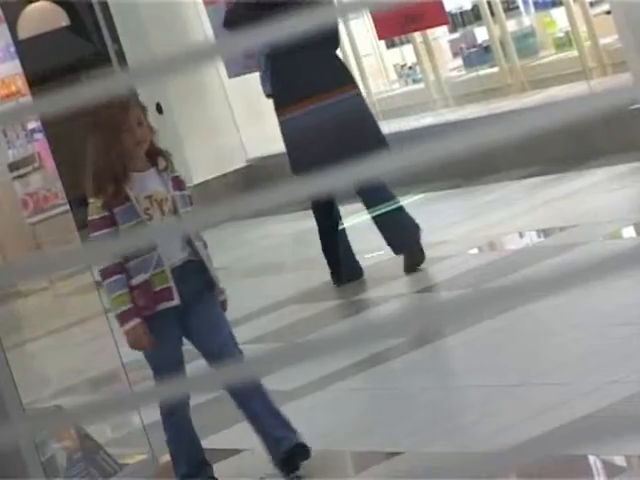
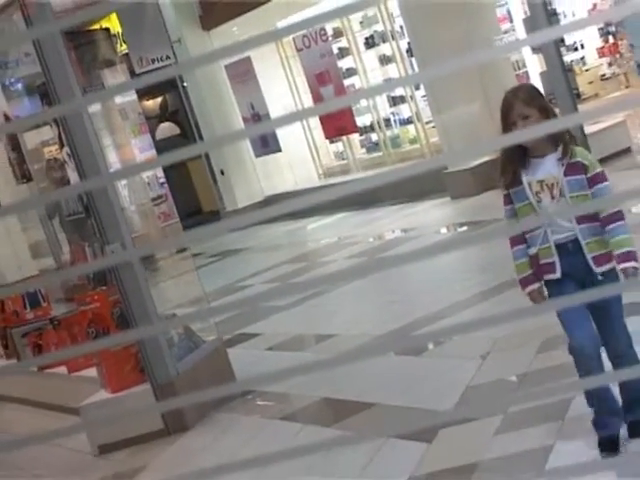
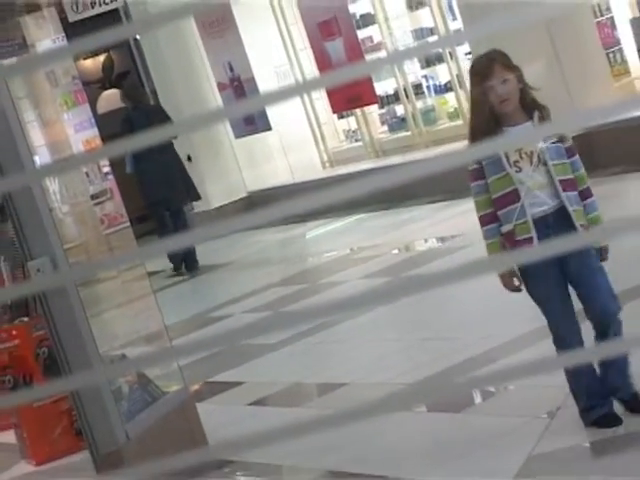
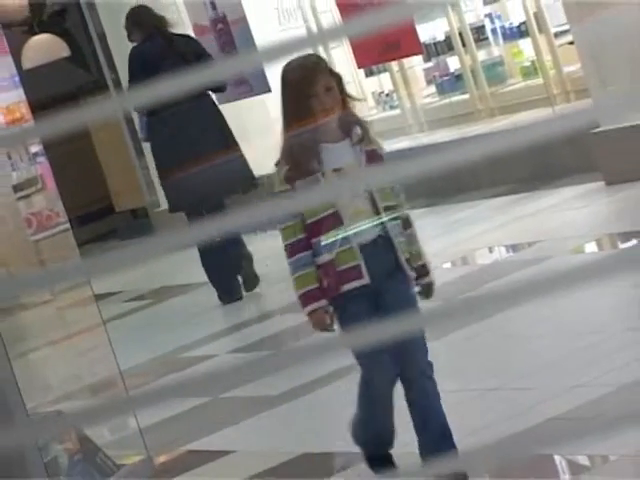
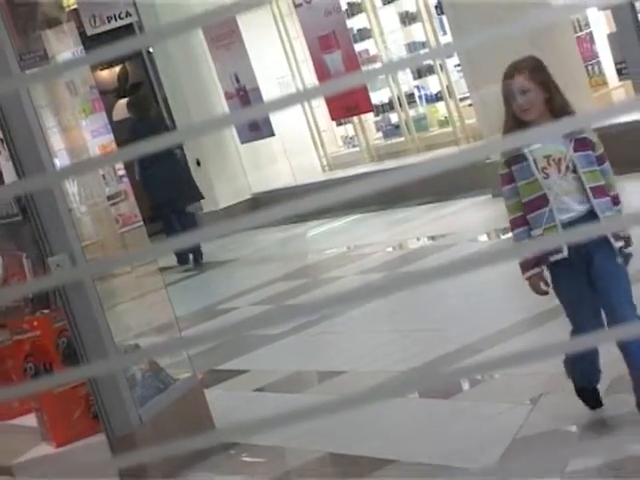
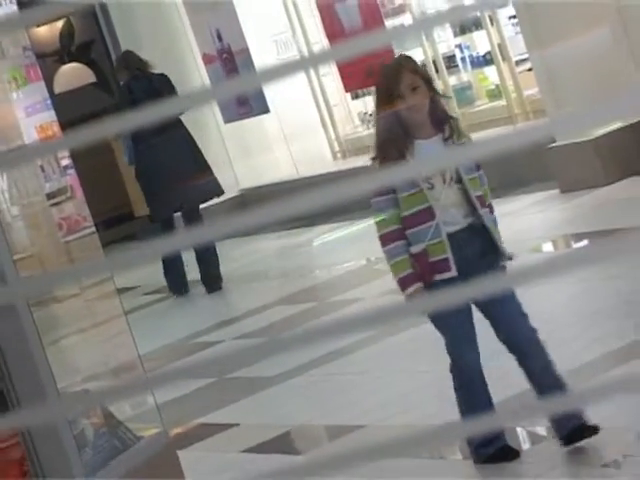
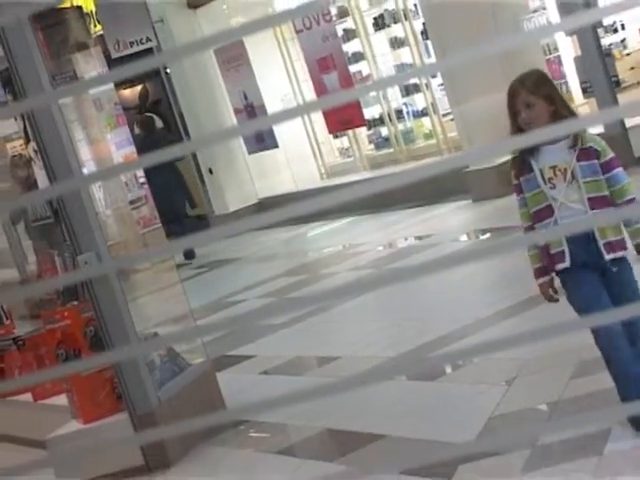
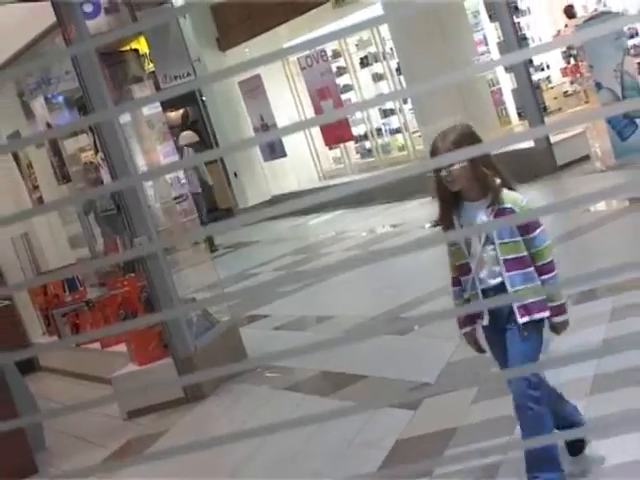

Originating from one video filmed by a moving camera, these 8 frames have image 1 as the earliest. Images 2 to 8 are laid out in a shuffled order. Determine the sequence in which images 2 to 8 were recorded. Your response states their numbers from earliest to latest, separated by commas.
4, 6, 3, 5, 7, 2, 8
